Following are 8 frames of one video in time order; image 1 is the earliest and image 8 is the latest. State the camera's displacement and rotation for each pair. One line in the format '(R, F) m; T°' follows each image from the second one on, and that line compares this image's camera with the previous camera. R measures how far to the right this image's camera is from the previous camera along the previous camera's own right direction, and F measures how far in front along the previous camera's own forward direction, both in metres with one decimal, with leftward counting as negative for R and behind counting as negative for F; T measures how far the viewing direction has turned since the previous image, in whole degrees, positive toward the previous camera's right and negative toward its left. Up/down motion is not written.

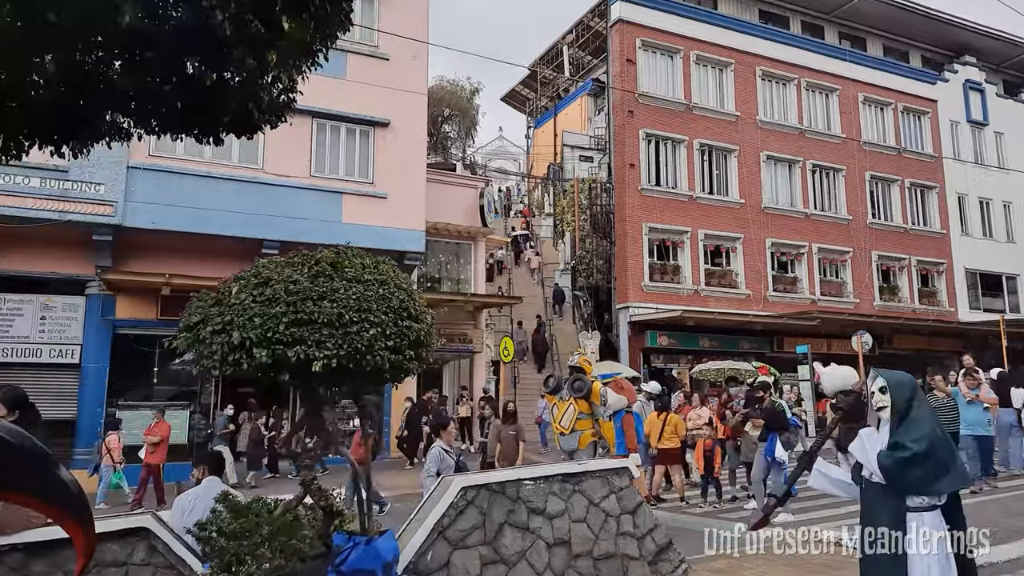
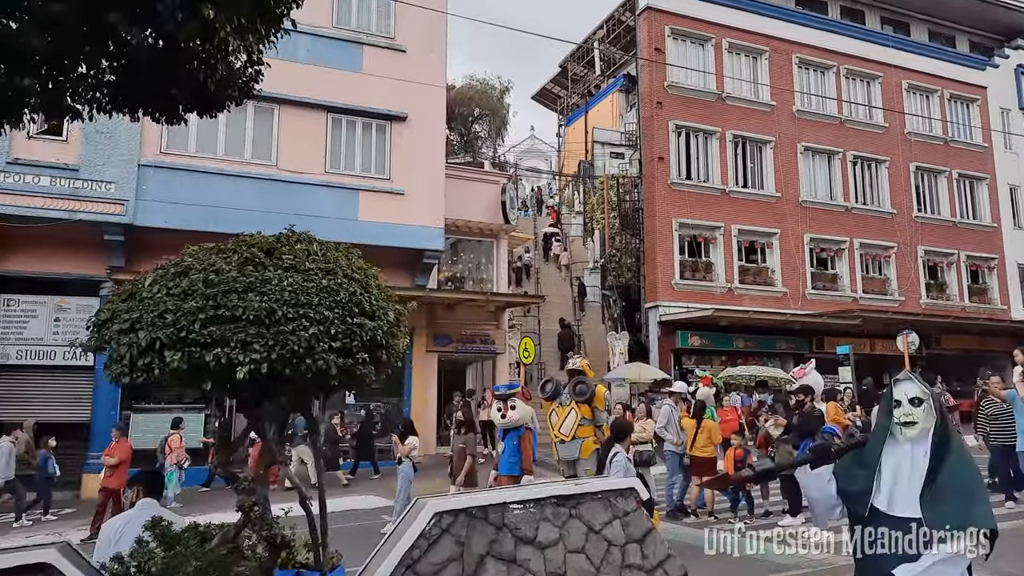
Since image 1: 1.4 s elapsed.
(+0.3, +0.7) m; -3°
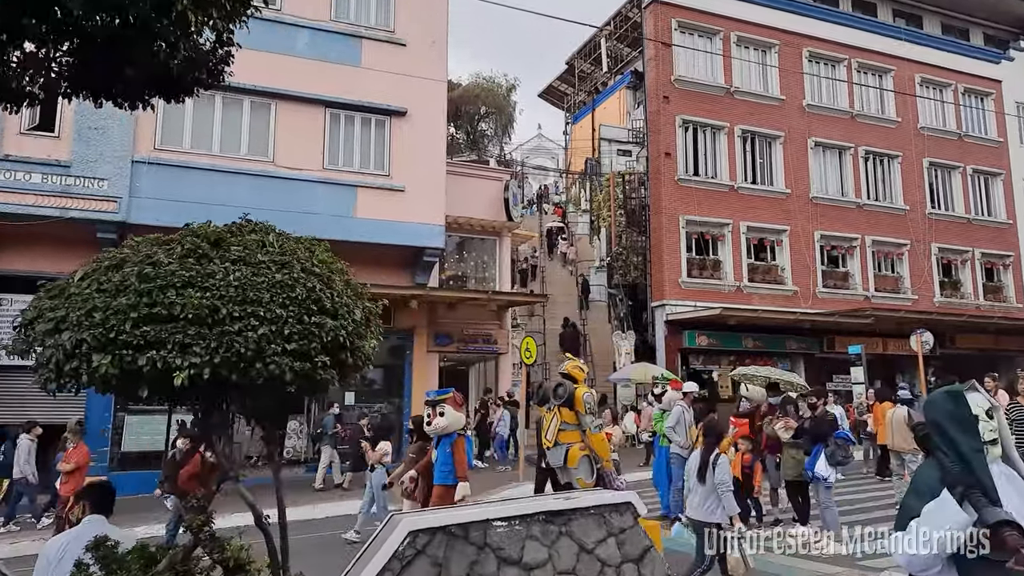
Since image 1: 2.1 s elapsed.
(+0.1, +0.4) m; -1°
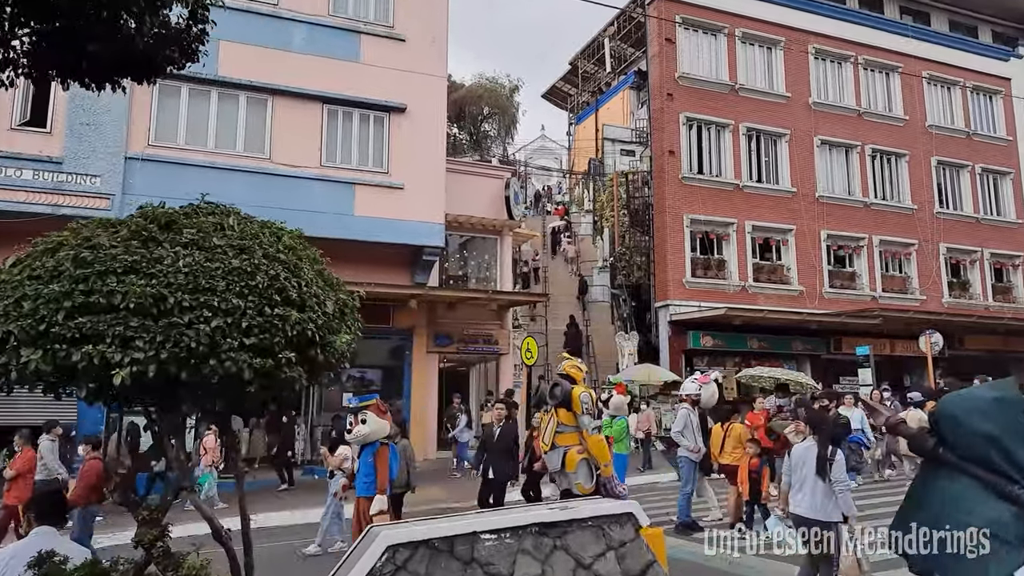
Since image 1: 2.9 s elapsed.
(+0.1, +0.3) m; 0°
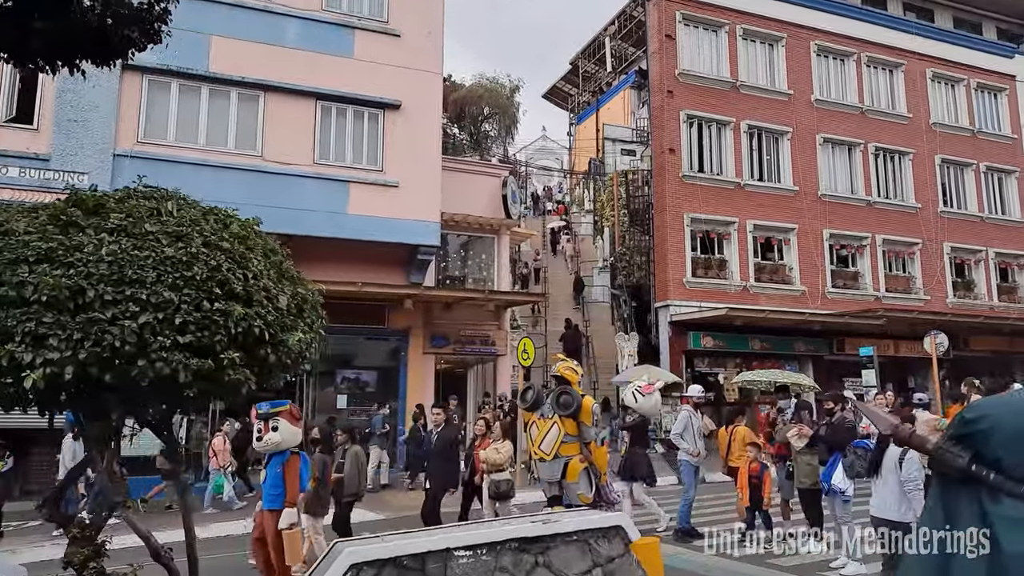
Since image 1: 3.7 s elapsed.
(+0.1, +0.3) m; 0°
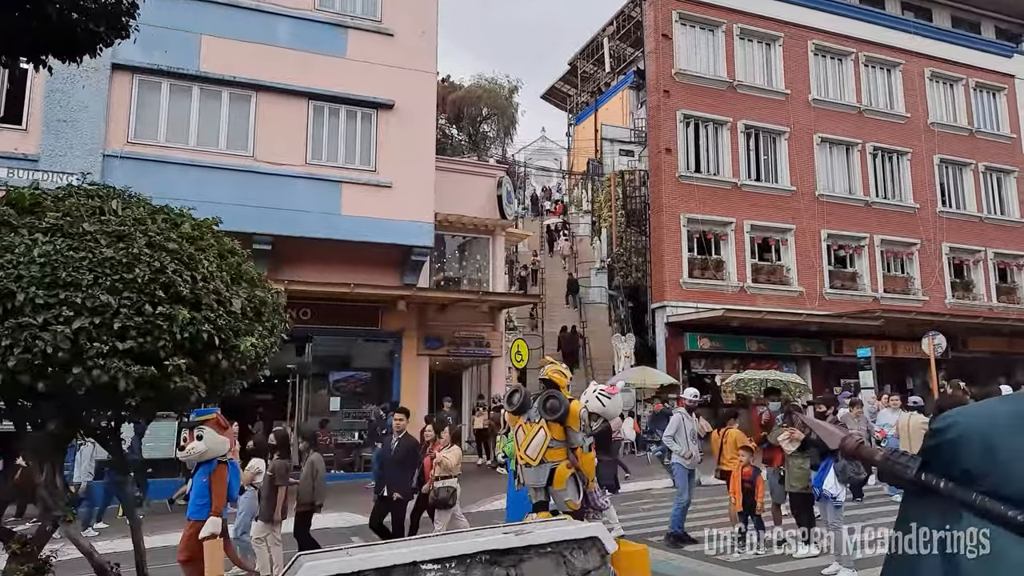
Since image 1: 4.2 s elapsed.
(+0.1, +0.1) m; 0°
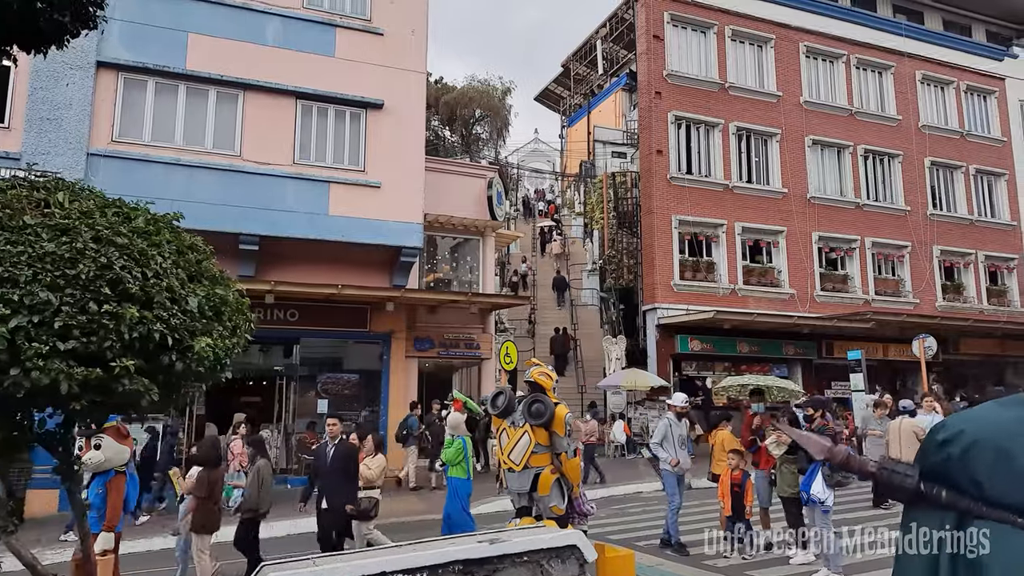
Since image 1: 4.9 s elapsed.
(+0.1, +0.1) m; +1°
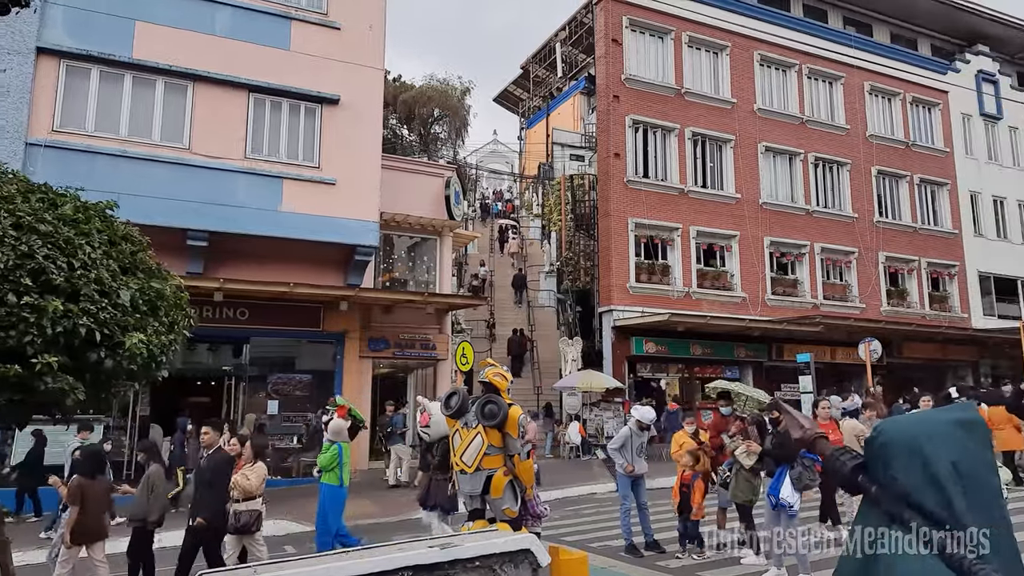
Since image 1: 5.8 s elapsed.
(0.0, +0.1) m; +3°
